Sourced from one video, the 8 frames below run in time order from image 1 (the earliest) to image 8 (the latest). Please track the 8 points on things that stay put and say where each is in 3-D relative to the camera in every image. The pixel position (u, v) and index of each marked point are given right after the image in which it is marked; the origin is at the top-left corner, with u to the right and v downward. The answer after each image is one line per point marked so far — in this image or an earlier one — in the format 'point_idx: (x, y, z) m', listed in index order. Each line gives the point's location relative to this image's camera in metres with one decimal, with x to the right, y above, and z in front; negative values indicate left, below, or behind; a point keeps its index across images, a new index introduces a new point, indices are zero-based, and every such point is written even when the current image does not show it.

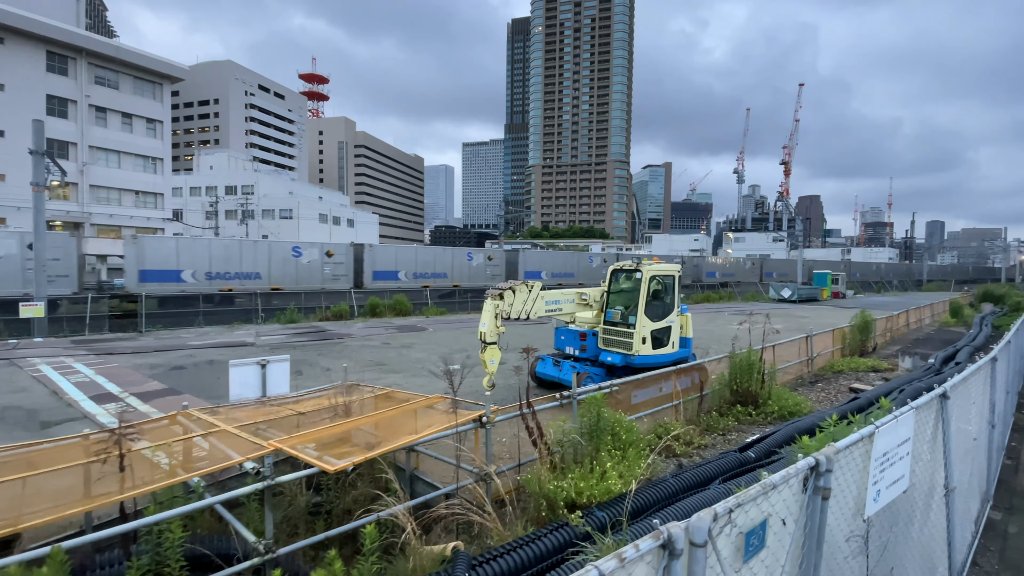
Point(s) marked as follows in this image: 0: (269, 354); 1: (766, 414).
0: (-7.8, -2.1, +15.6) m
1: (+4.2, -2.1, +8.0) m
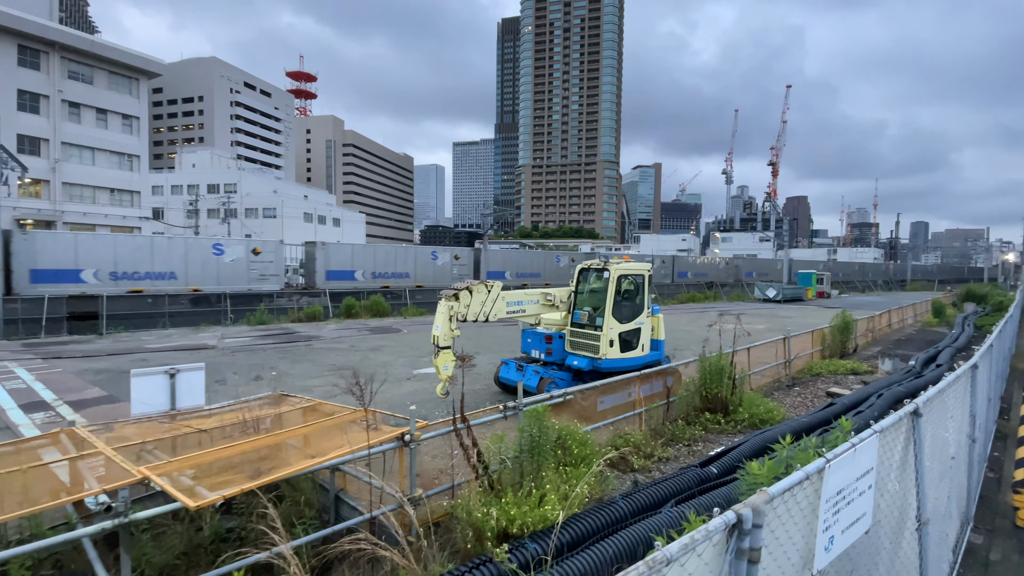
0: (-8.7, -2.1, +14.8) m
1: (+3.5, -2.1, +7.5) m
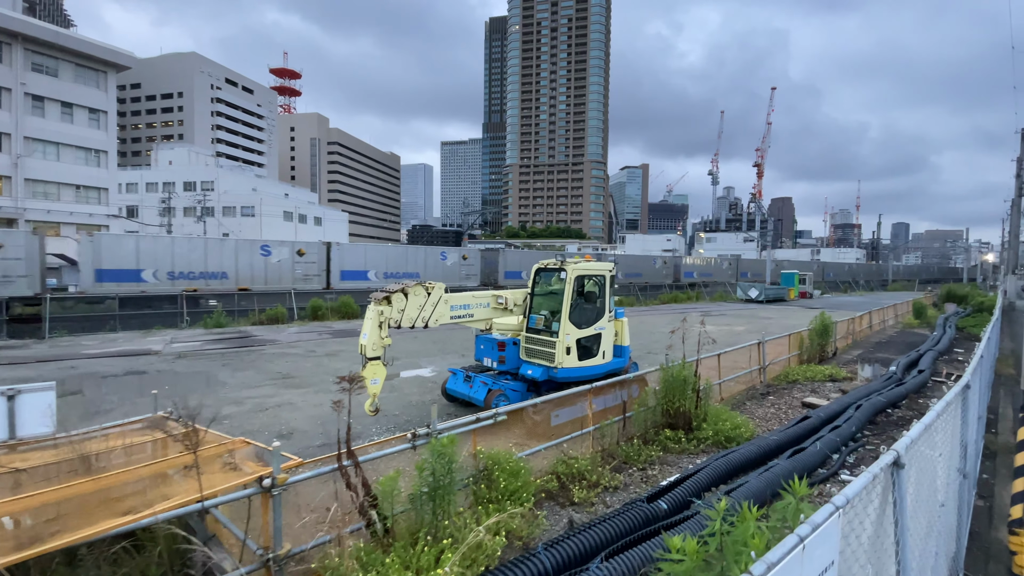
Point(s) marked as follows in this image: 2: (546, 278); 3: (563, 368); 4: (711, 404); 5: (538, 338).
0: (-9.7, -2.2, +13.8) m
1: (+2.6, -2.1, +6.7) m
2: (+0.6, +0.2, +8.6) m
3: (+0.9, -1.4, +8.0) m
4: (+3.0, -1.8, +7.3) m
5: (+0.5, -0.9, +8.2) m
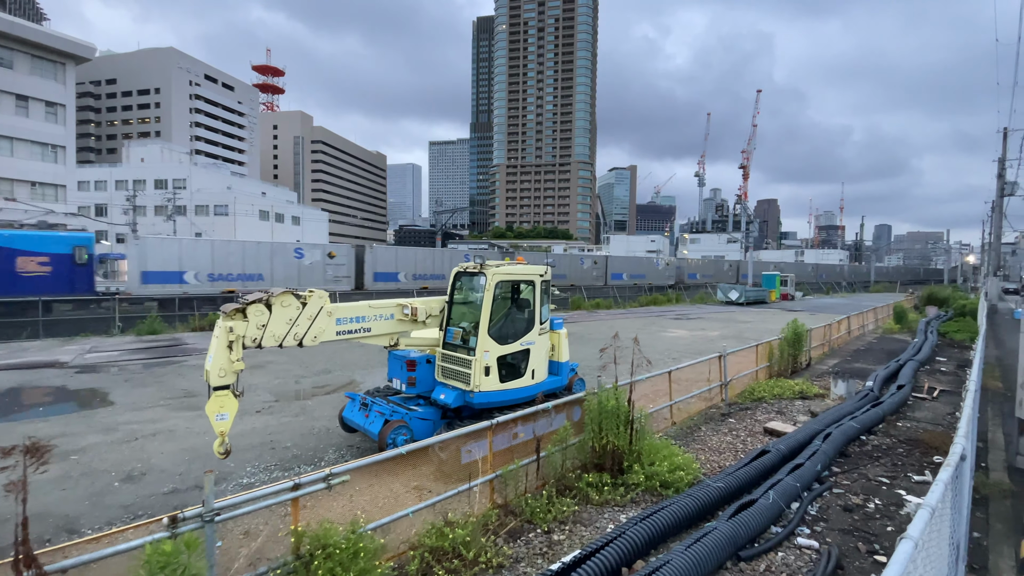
0: (-11.2, -2.3, +12.2) m
1: (+1.3, -2.2, +5.4) m
2: (-0.7, +0.1, +7.3) m
3: (-0.4, -1.5, +6.7) m
4: (+1.7, -1.9, +6.0) m
5: (-0.9, -1.0, +6.9) m
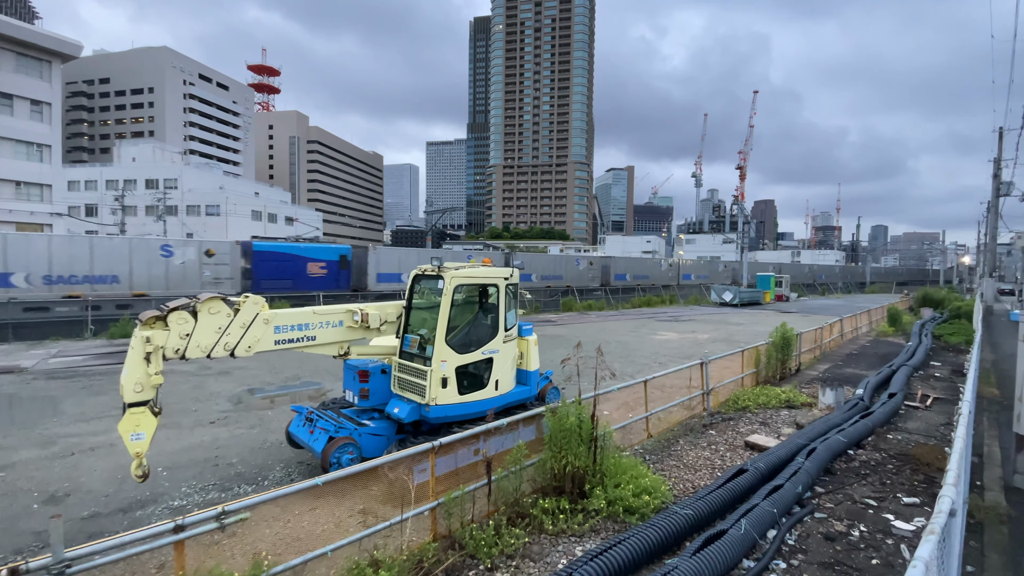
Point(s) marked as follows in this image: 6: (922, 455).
0: (-11.7, -2.4, +11.6) m
1: (+0.8, -2.3, +4.9) m
2: (-1.2, 0.0, +6.8) m
3: (-1.0, -1.5, +6.2) m
4: (+1.2, -1.9, +5.5) m
5: (-1.4, -1.0, +6.4) m
6: (+5.6, -2.3, +6.6) m
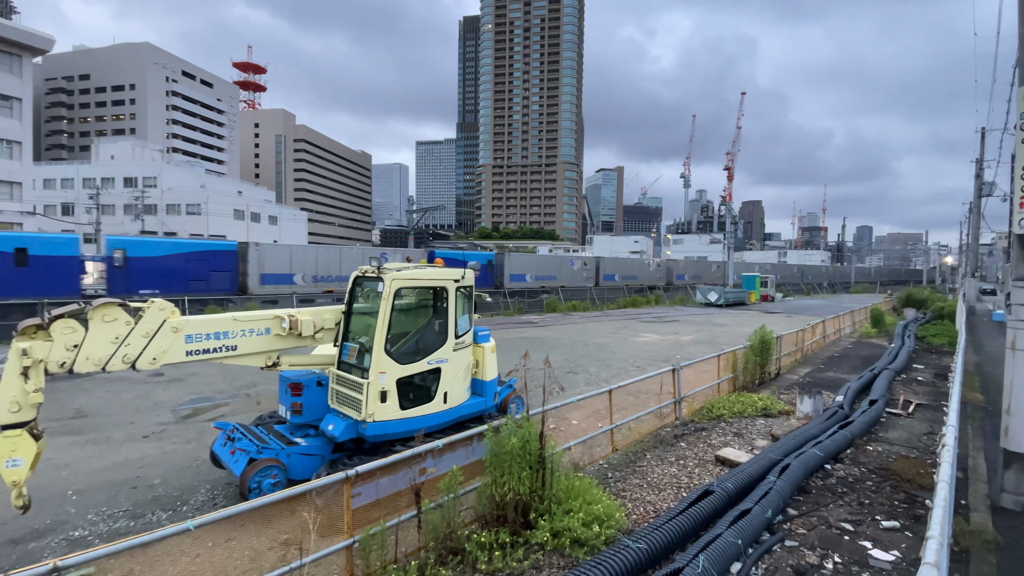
0: (-12.5, -2.4, +10.8) m
1: (+0.2, -2.3, +4.4) m
2: (-1.9, 0.0, +6.2) m
3: (-1.6, -1.6, +5.6) m
4: (+0.6, -2.0, +5.0) m
5: (-2.0, -1.1, +5.8) m
6: (+5.0, -2.3, +6.1) m
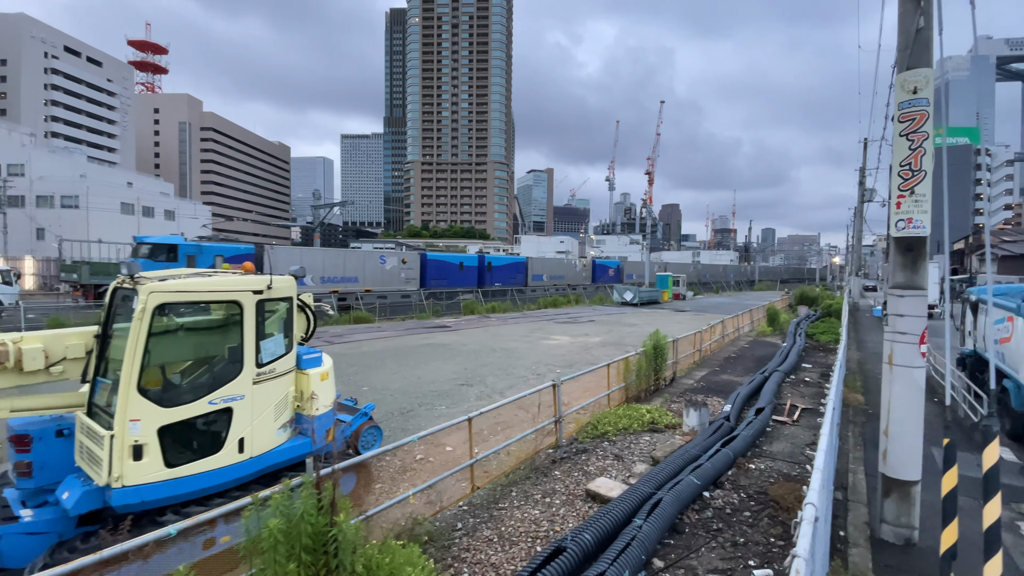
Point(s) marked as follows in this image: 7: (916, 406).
0: (-14.8, -2.6, +7.8) m
1: (-1.4, -2.4, +3.2) m
2: (-3.7, -0.2, +4.7) m
3: (-3.3, -1.7, +4.1) m
4: (-1.0, -2.1, +3.8) m
5: (-3.8, -1.2, +4.3) m
6: (+3.1, -2.4, +5.6) m
7: (+3.8, -1.1, +4.6) m
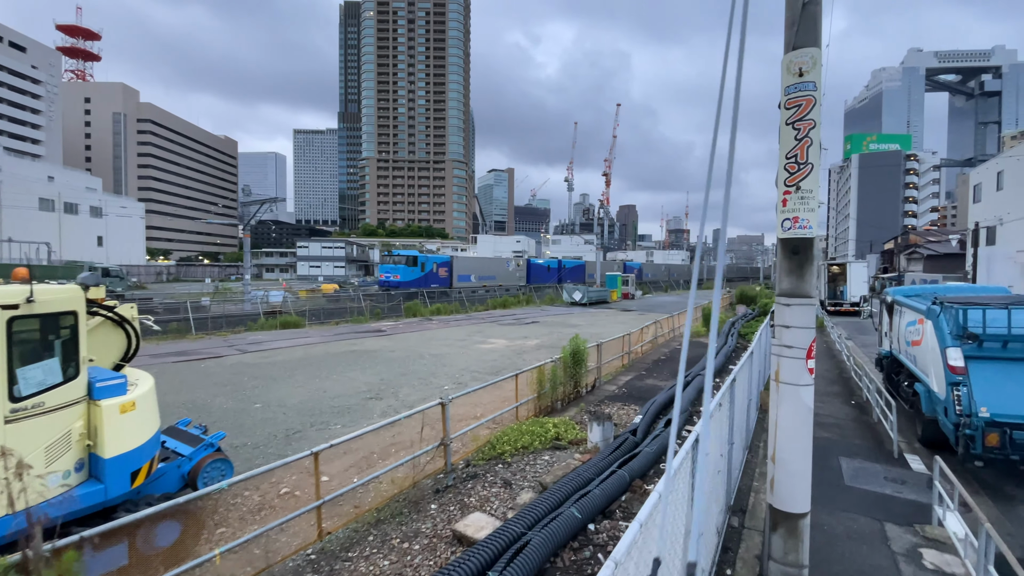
0: (-16.4, -2.8, +5.8) m
1: (-2.6, -2.5, +2.2) m
2: (-5.1, -0.3, +3.5) m
3: (-4.6, -1.8, +3.0) m
4: (-2.3, -2.2, +2.9) m
5: (-5.1, -1.3, +3.1) m
6: (+1.7, -2.5, +5.0) m
7: (+2.5, -1.2, +4.0) m
